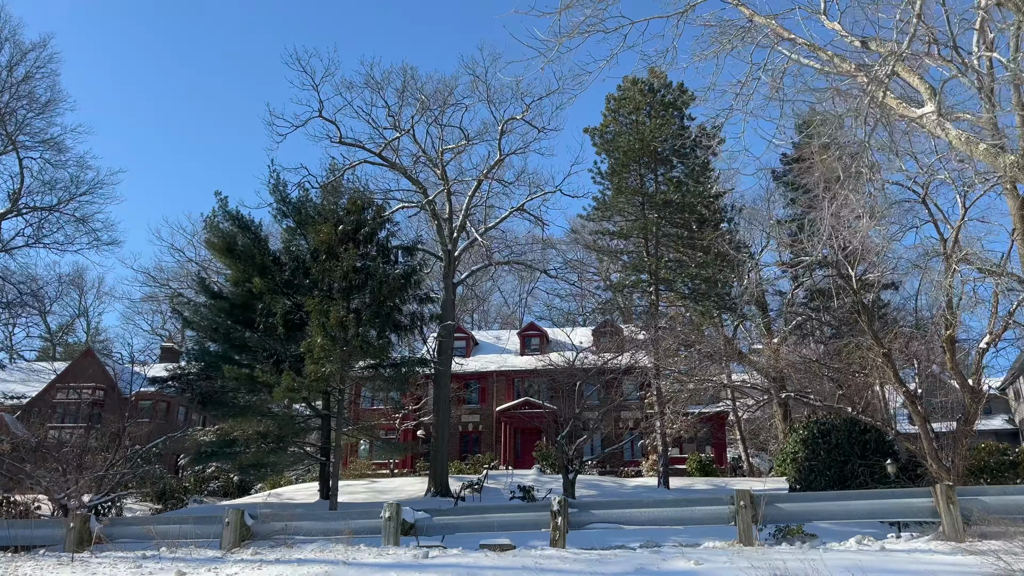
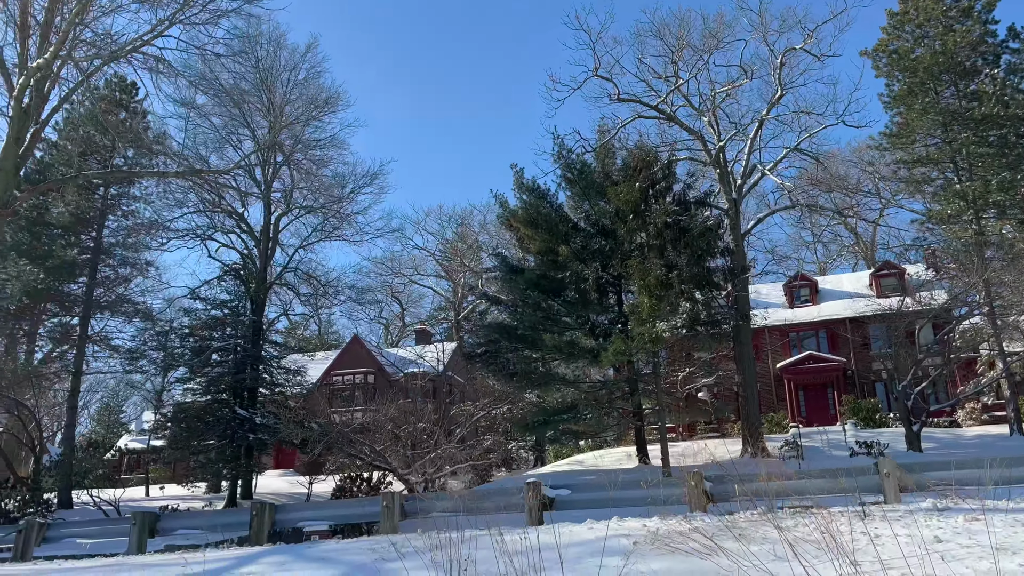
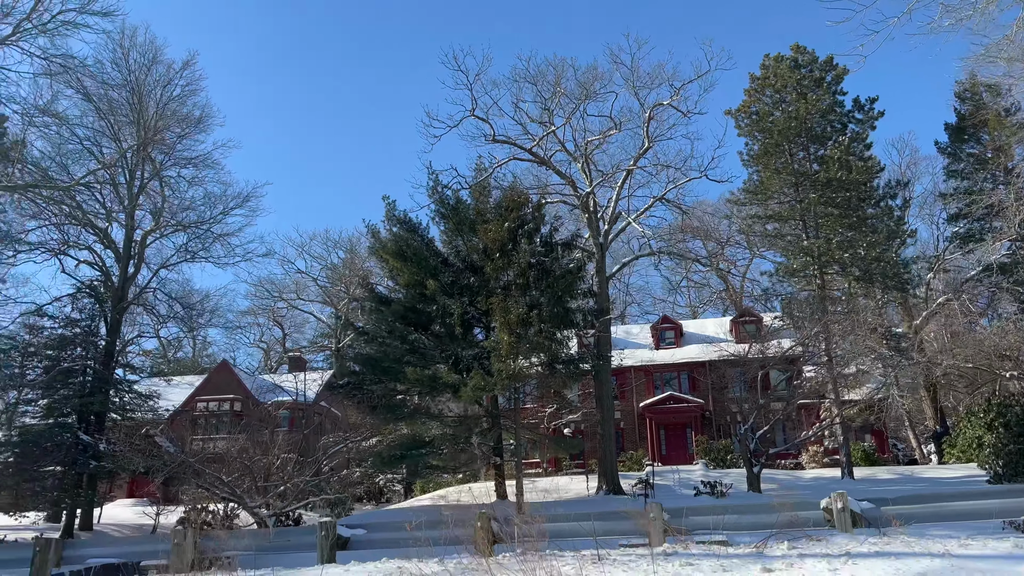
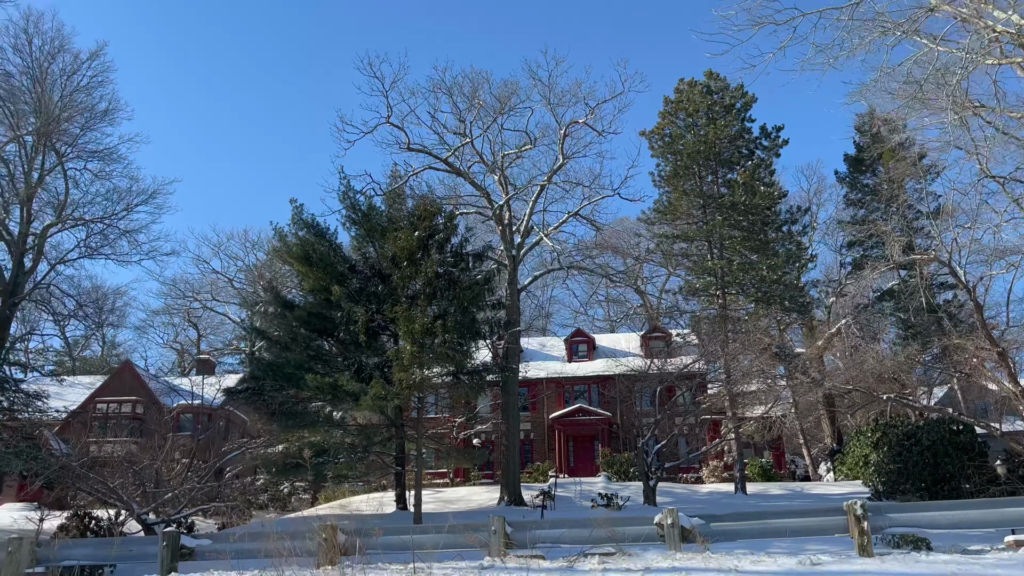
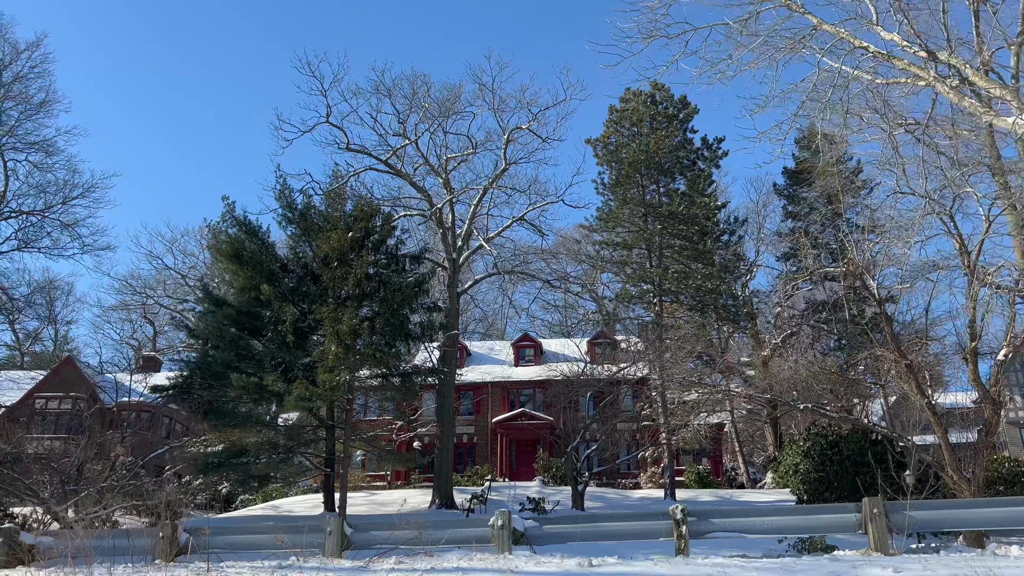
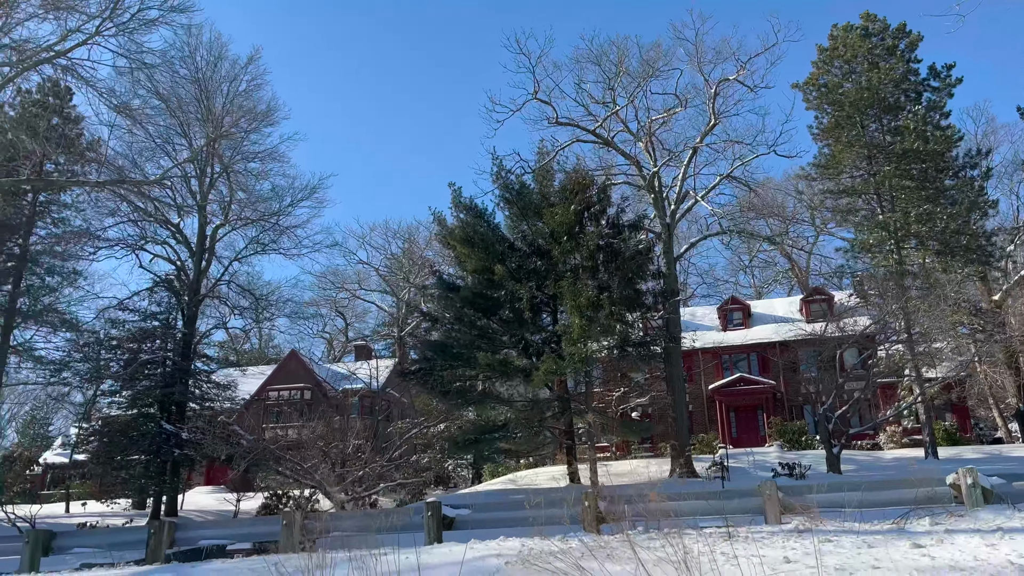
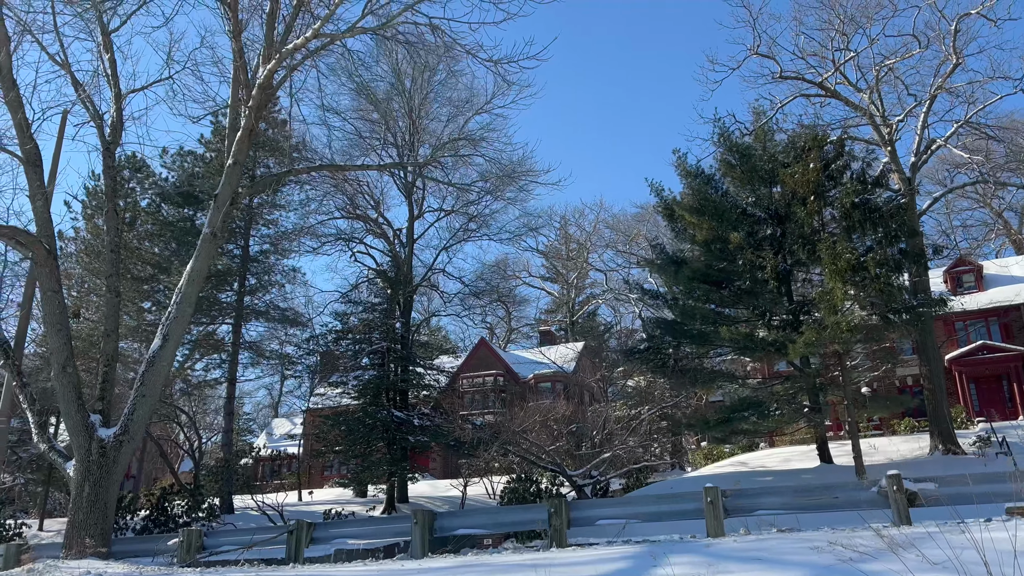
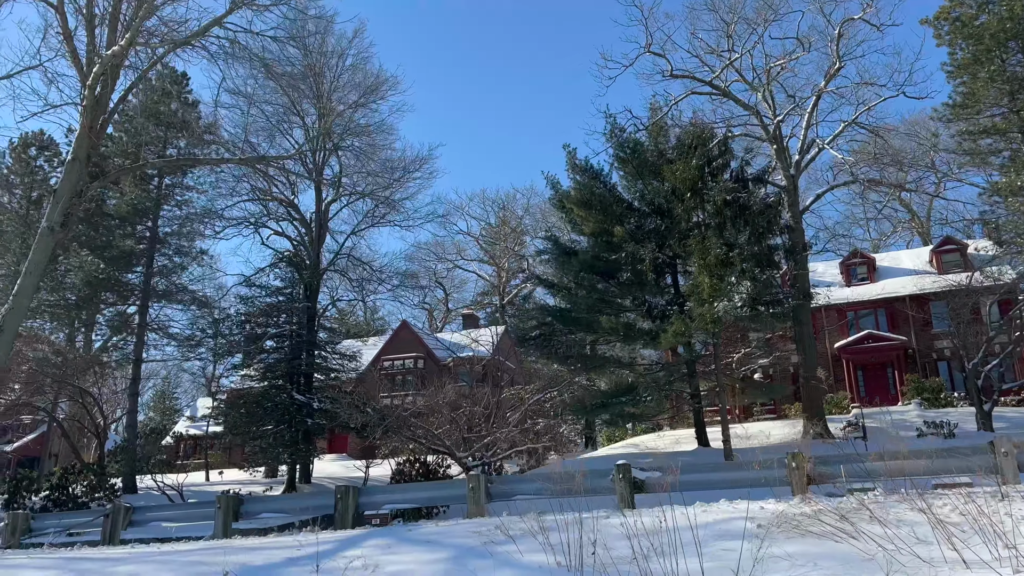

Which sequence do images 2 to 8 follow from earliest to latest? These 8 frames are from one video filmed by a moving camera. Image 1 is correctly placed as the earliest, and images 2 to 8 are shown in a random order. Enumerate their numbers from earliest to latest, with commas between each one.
5, 4, 3, 6, 2, 8, 7
